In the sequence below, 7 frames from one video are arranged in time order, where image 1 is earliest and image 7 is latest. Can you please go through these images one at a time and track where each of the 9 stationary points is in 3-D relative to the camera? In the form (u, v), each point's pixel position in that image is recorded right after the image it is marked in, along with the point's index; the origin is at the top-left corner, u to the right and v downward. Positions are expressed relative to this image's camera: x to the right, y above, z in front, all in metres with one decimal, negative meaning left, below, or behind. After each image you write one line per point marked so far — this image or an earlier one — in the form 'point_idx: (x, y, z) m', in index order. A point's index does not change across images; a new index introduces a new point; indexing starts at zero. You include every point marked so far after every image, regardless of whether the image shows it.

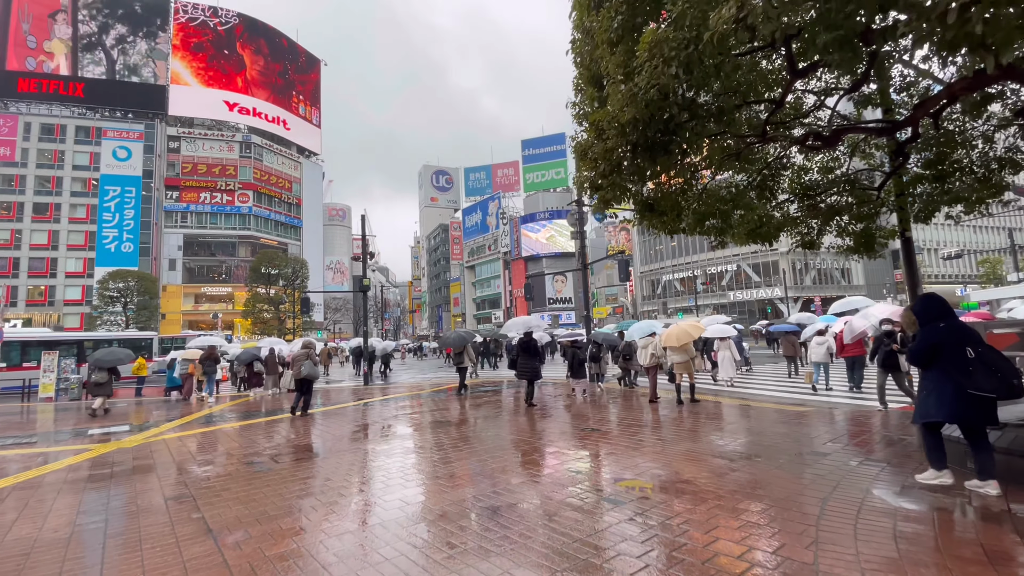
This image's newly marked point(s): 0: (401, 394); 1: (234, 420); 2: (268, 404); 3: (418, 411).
0: (-3.5, -3.4, +15.3) m
1: (-7.4, -3.5, +12.6) m
2: (-8.2, -3.9, +15.9) m
3: (-2.1, -2.7, +10.9) m
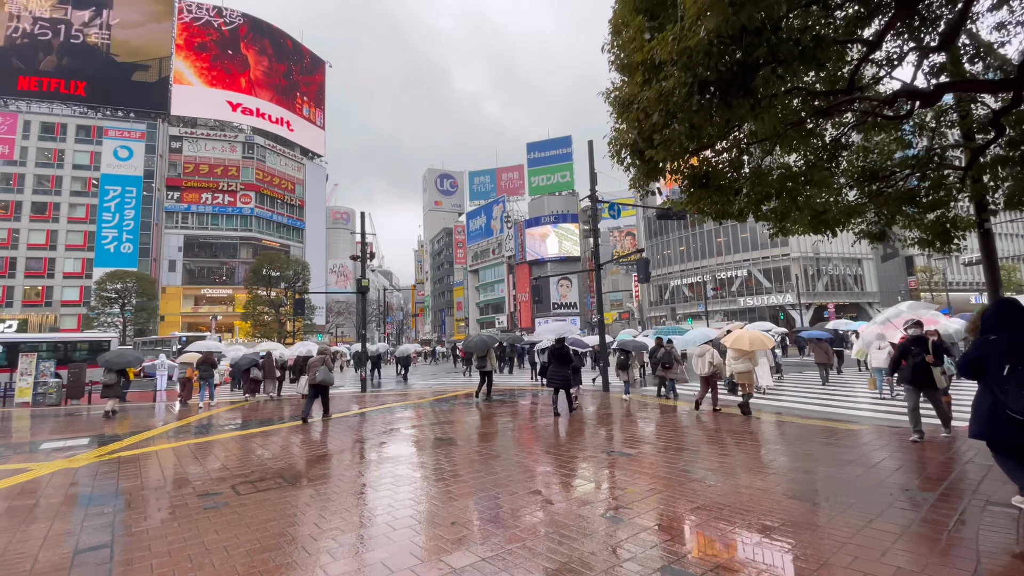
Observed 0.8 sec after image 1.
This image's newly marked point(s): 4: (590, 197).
0: (-3.4, -3.5, +14.4) m
1: (-7.2, -3.5, +11.8) m
2: (-8.0, -3.9, +15.1) m
3: (-2.0, -2.8, +10.1) m
4: (+1.8, +2.1, +11.2) m
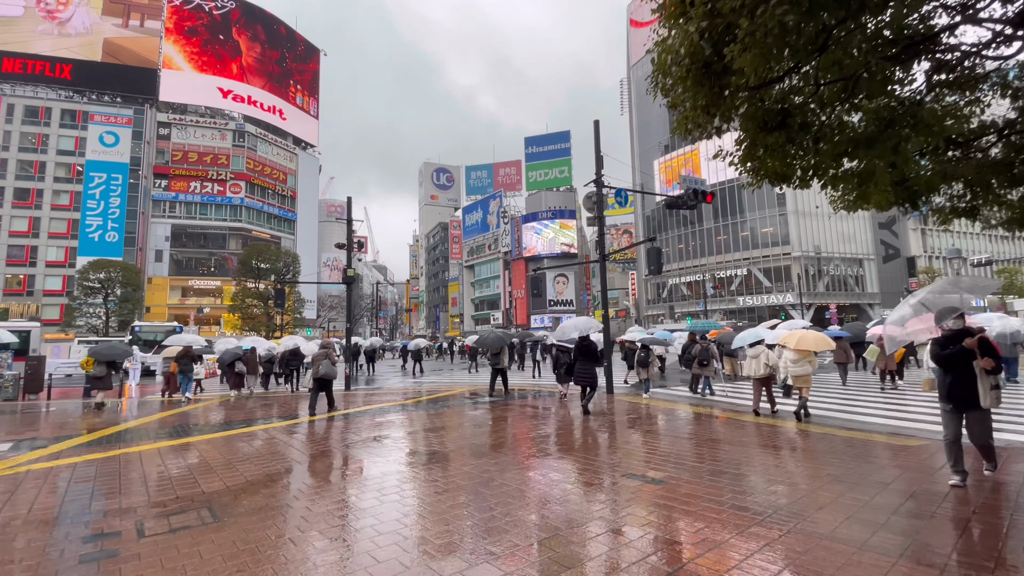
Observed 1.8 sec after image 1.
0: (-3.5, -3.2, +13.5) m
1: (-7.4, -3.2, +10.9) m
2: (-8.1, -3.6, +14.1) m
3: (-2.1, -2.5, +9.2) m
4: (+1.8, +2.3, +10.3) m
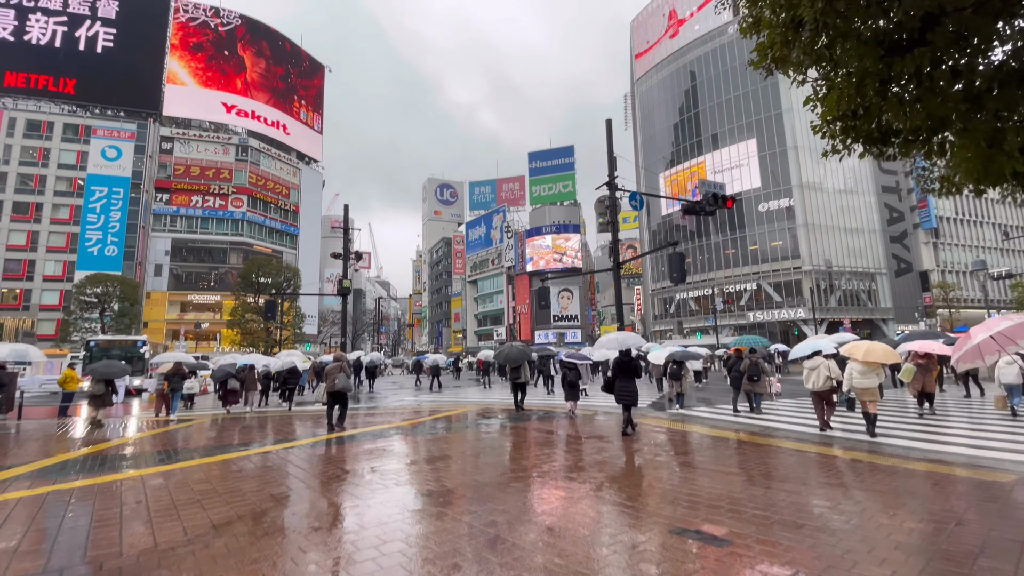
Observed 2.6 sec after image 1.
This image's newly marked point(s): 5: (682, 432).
0: (-3.4, -3.5, +12.6) m
1: (-7.2, -3.4, +10.0) m
2: (-8.0, -4.0, +13.2) m
3: (-2.0, -2.7, +8.3) m
4: (+1.9, +2.1, +9.6) m
5: (+2.7, -2.3, +7.5) m
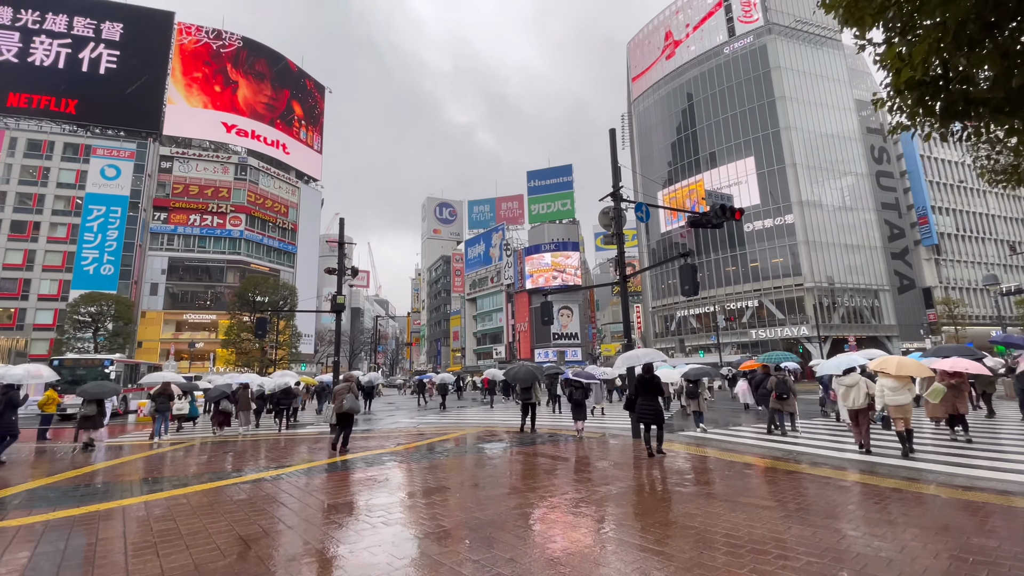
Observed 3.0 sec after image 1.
0: (-3.3, -4.0, +12.1) m
1: (-7.2, -3.7, +9.4) m
2: (-7.9, -4.4, +12.6) m
3: (-1.9, -3.0, +7.8) m
4: (+1.9, +1.8, +9.2) m
5: (+2.7, -2.5, +7.0) m
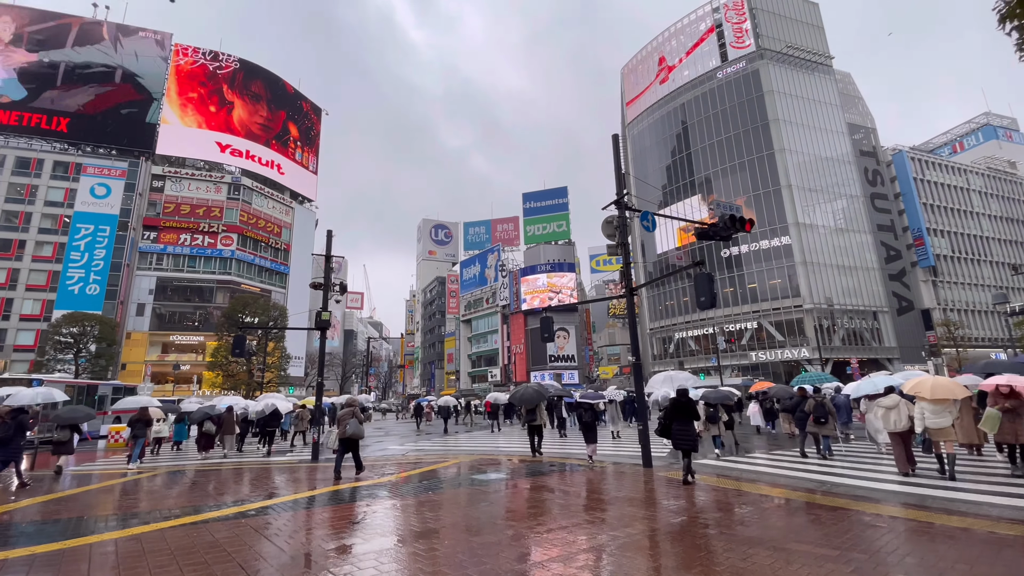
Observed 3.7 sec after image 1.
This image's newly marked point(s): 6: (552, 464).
0: (-3.4, -4.3, +11.2) m
1: (-7.2, -4.0, +8.5) m
2: (-8.0, -4.8, +11.7) m
3: (-2.0, -3.2, +6.9) m
4: (+1.9, +1.5, +8.7) m
5: (+2.7, -2.6, +6.2) m
6: (+0.8, -3.4, +9.2) m
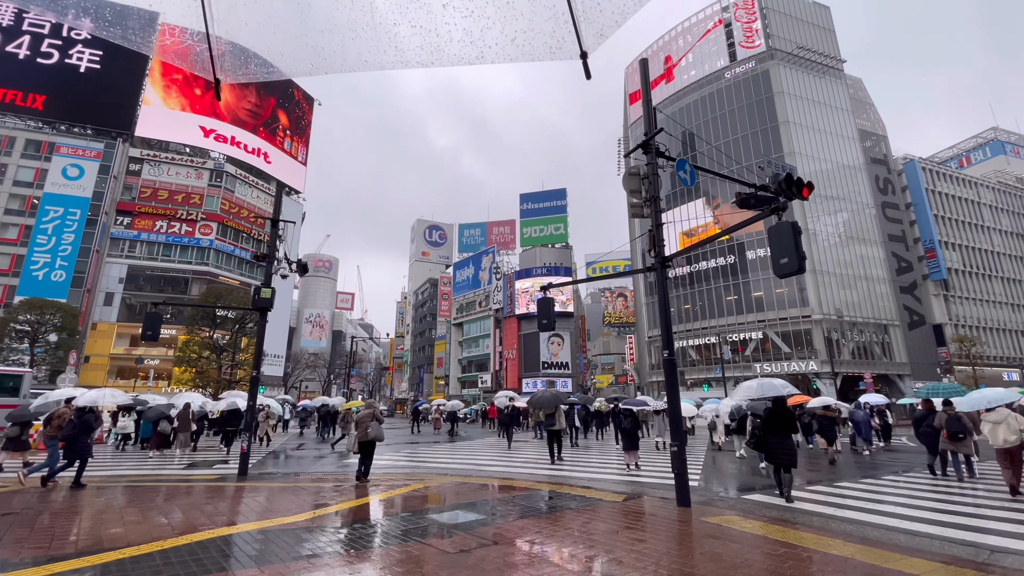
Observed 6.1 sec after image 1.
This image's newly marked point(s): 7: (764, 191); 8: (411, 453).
0: (-3.7, -3.8, +8.9) m
1: (-7.5, -3.3, +6.2) m
2: (-8.4, -4.2, +9.3) m
3: (-2.2, -2.6, +4.7) m
4: (+1.8, +1.9, +6.5) m
5: (+2.5, -2.2, +4.0) m
6: (+0.5, -3.0, +7.0) m
7: (+3.9, +1.5, +7.5) m
8: (-3.8, -5.6, +16.6) m
